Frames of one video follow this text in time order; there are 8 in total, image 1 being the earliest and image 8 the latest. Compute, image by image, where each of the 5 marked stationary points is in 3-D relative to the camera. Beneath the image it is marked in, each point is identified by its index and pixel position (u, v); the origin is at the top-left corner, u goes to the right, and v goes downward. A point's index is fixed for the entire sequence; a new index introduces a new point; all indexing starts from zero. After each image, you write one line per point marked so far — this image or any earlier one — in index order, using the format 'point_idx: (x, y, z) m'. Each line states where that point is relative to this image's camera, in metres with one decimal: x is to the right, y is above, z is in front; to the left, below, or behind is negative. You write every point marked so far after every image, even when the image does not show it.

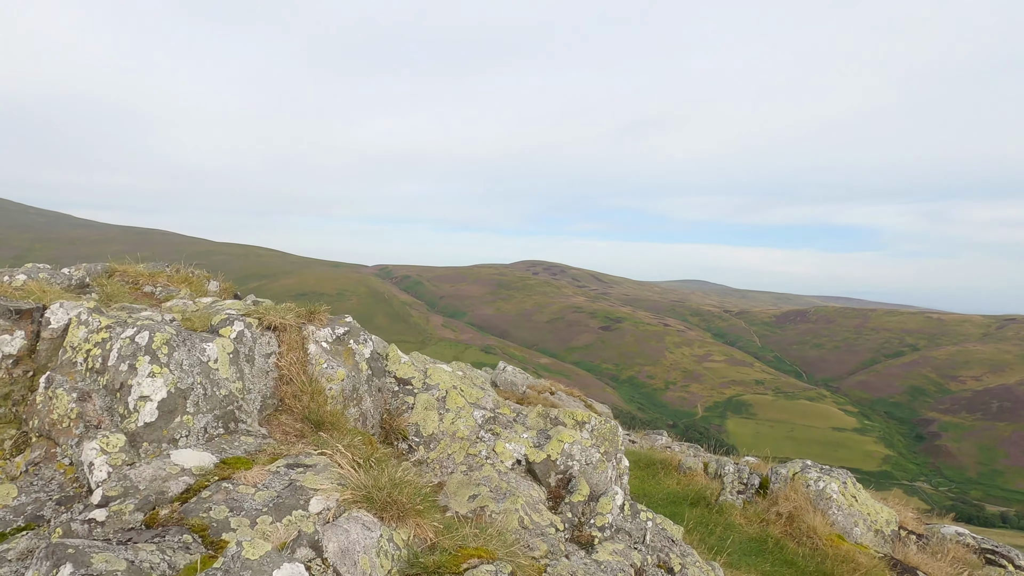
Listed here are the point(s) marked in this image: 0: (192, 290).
0: (-5.9, -0.1, +12.3) m
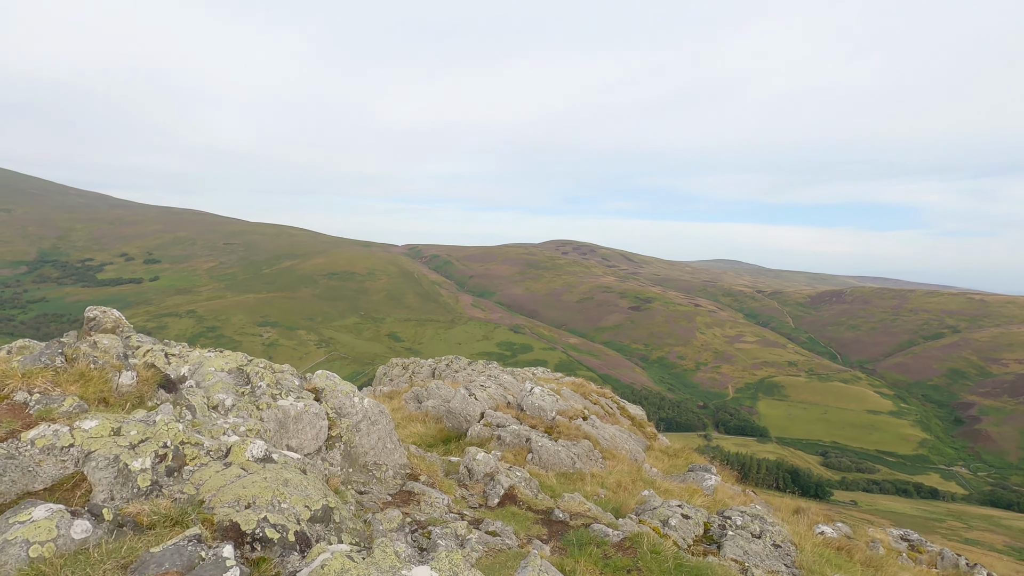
0: (-5.6, -1.4, +8.7) m
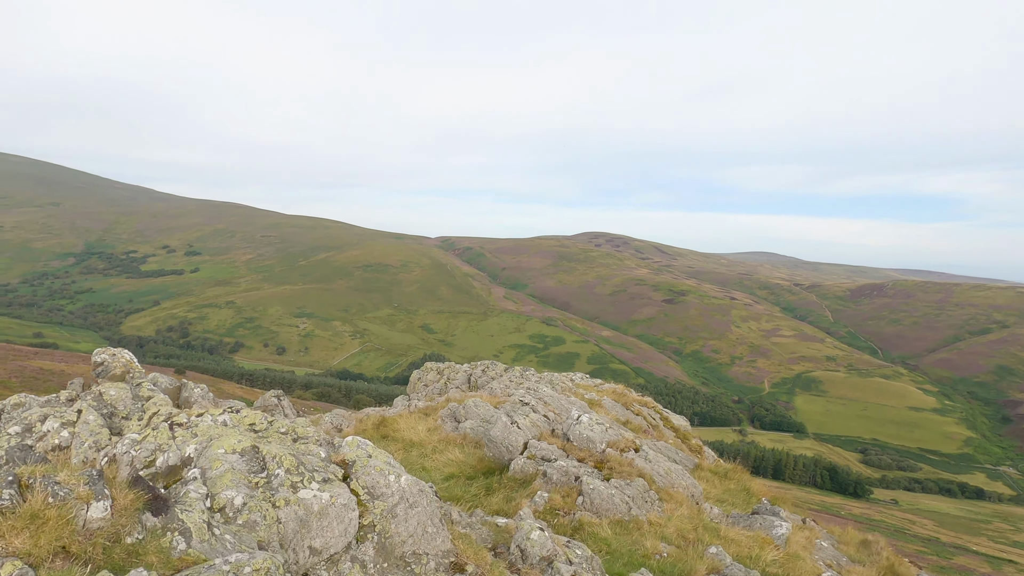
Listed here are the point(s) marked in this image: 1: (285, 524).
0: (-4.6, -2.6, +6.5) m
1: (-3.5, -3.6, +10.2) m
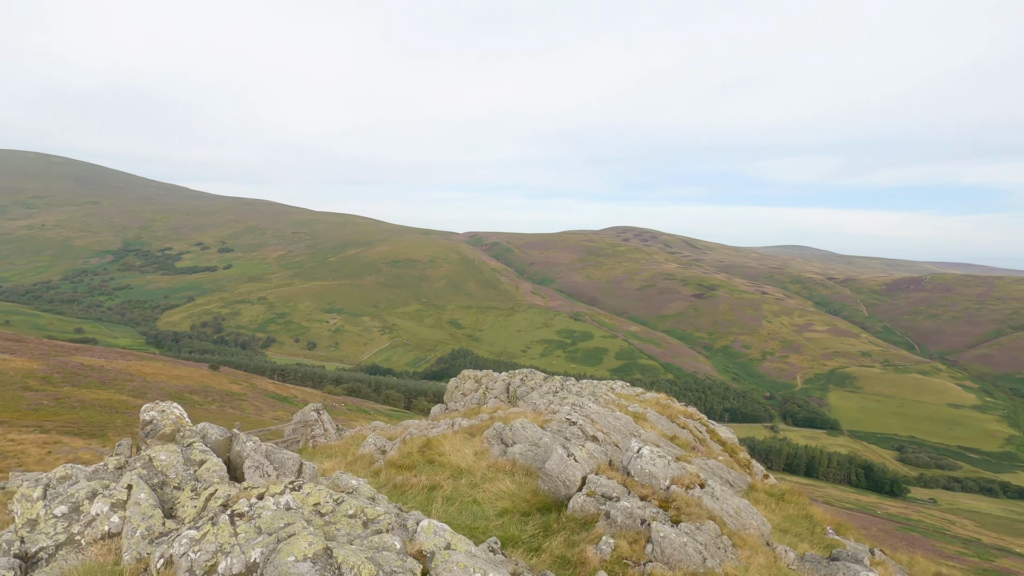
0: (-3.2, -3.8, +5.1) m
1: (-1.9, -4.9, +8.8) m
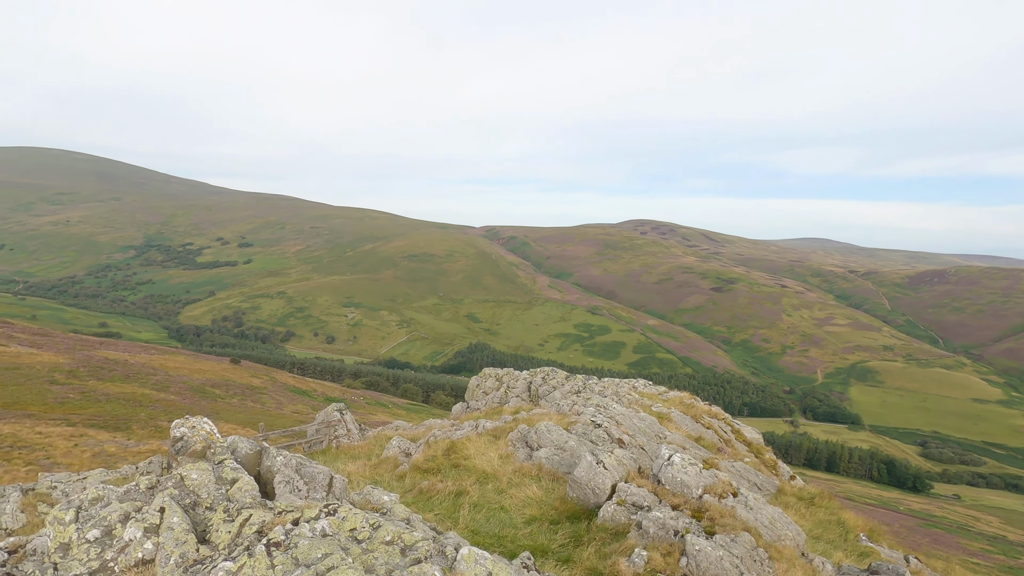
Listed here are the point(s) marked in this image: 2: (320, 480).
0: (-2.6, -4.2, +4.8) m
1: (-1.2, -5.2, +8.4) m
2: (-4.9, -4.9, +17.0) m
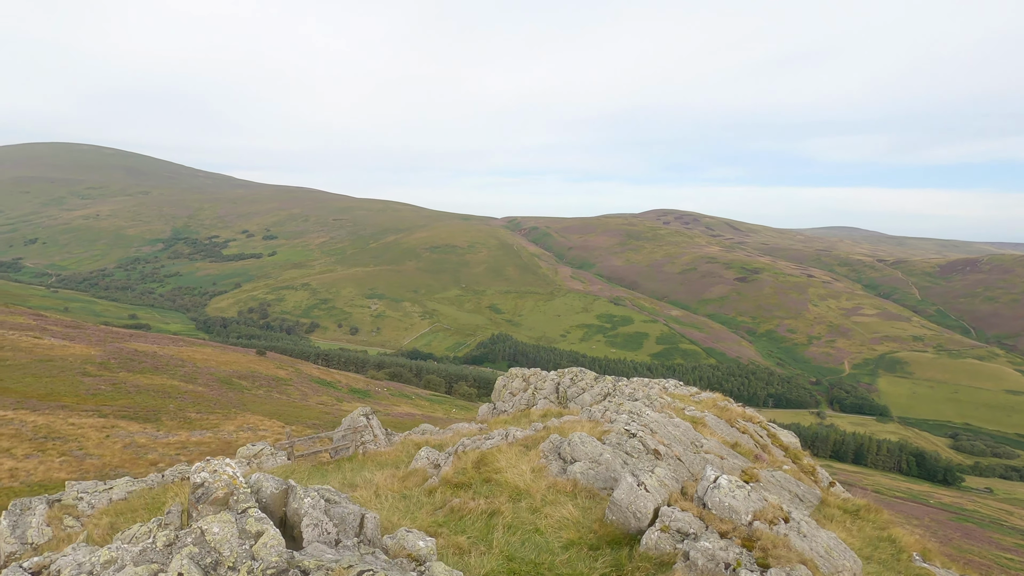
0: (-1.9, -5.1, +3.4) m
1: (-0.4, -6.0, +7.0) m
2: (-3.8, -5.5, +15.7) m
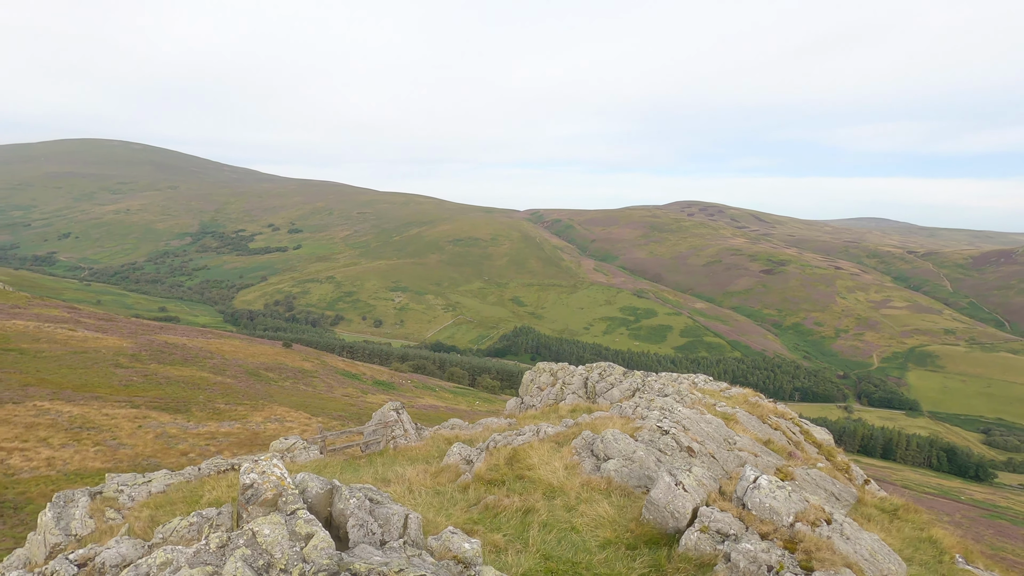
0: (-1.3, -5.2, +3.4) m
1: (+0.4, -6.1, +6.9) m
2: (-2.8, -5.5, +15.7) m
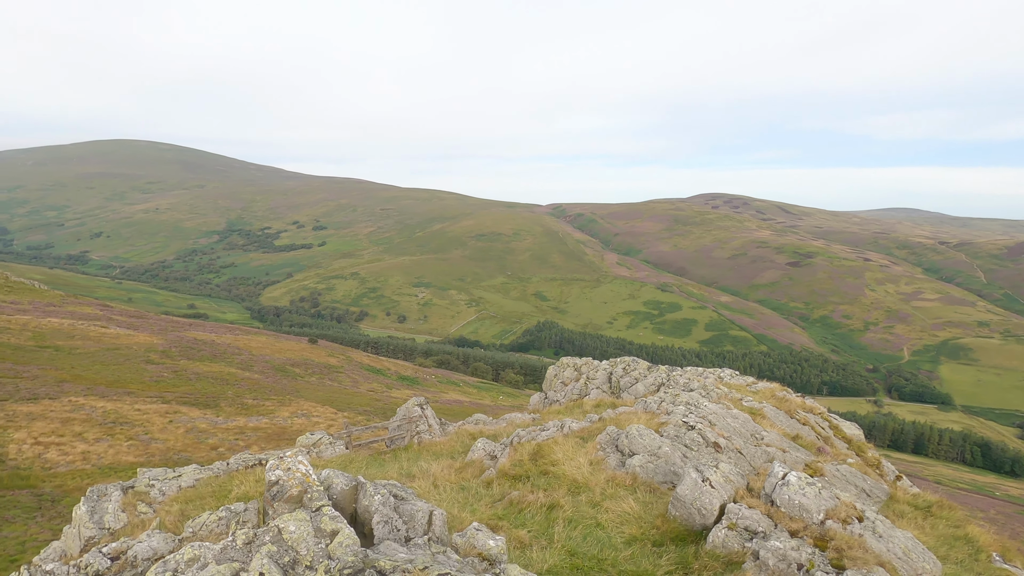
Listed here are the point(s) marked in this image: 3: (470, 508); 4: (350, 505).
0: (-1.1, -5.2, +3.3) m
1: (+0.6, -6.1, +6.8) m
2: (-2.2, -5.5, +15.7) m
3: (-1.2, -6.4, +19.1) m
4: (-3.9, -5.2, +15.8) m
